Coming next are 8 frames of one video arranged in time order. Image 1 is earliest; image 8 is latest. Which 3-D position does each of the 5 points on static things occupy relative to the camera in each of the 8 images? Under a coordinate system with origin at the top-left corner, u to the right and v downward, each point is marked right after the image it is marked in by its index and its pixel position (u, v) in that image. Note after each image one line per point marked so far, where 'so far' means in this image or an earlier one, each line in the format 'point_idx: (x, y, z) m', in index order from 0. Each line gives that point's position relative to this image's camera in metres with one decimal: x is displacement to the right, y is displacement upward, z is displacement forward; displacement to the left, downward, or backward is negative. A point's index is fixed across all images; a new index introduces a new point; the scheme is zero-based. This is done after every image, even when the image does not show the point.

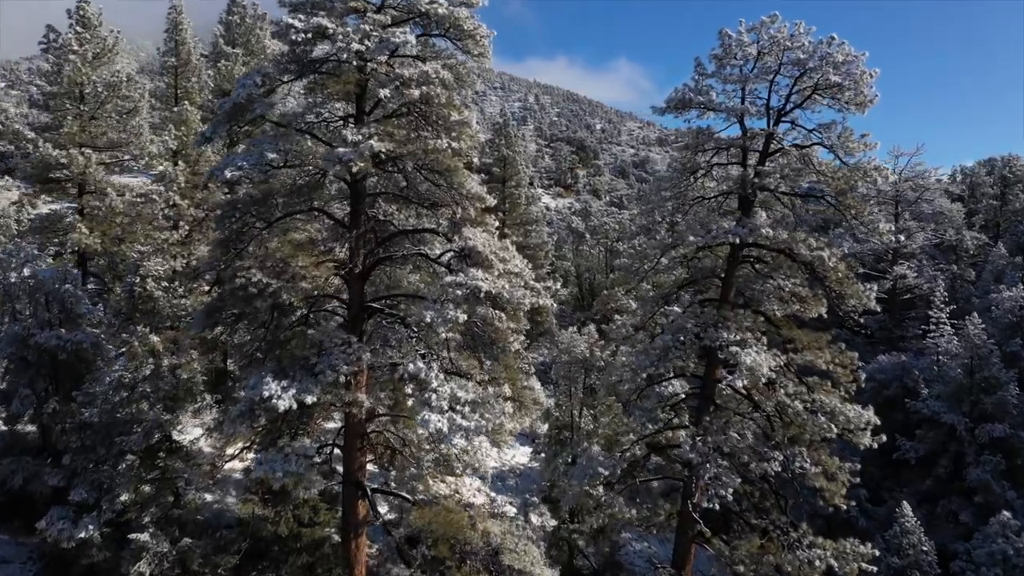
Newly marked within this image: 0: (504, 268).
0: (-0.1, +0.2, +8.1) m
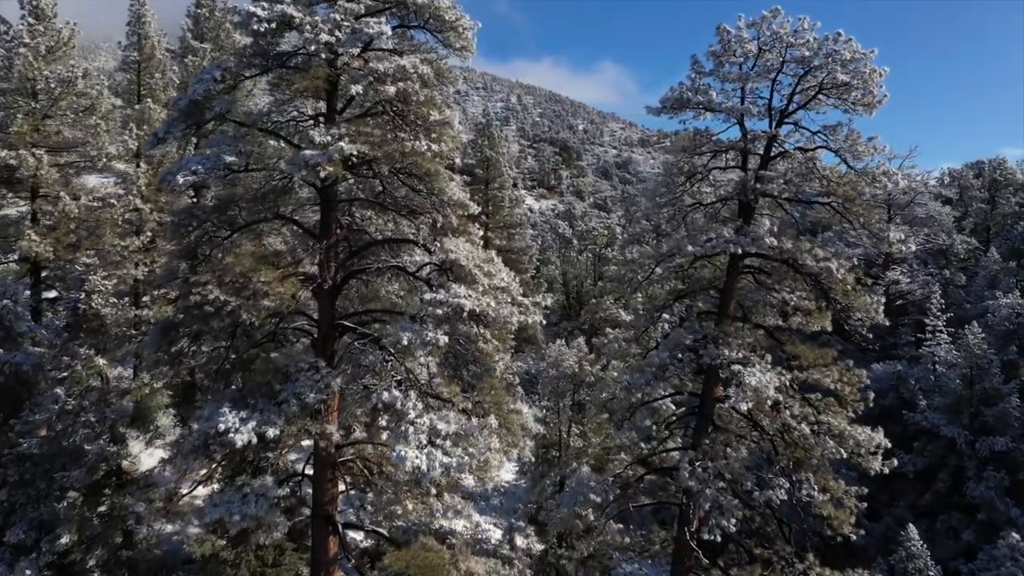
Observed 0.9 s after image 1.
0: (-0.2, 0.0, +7.4) m
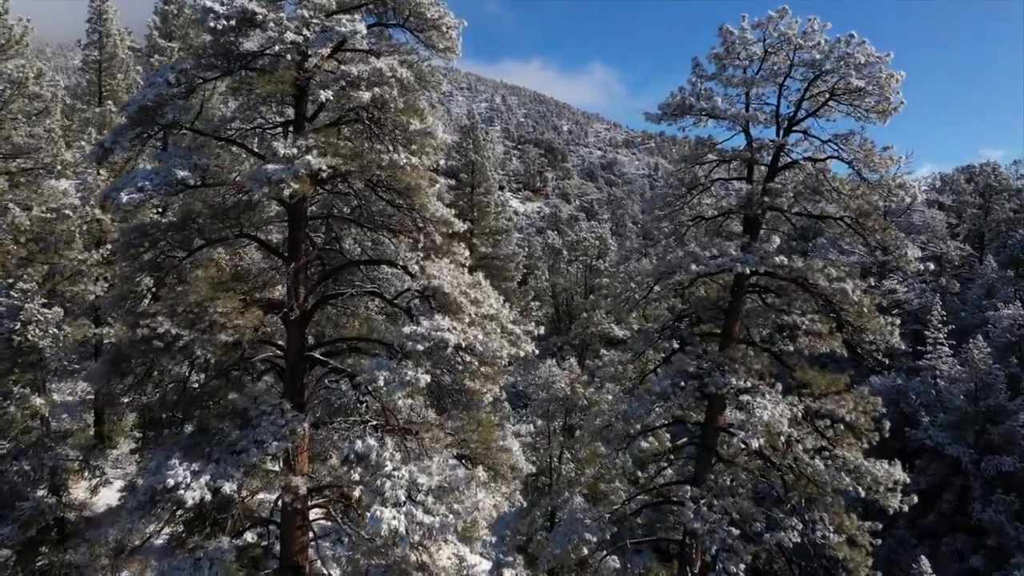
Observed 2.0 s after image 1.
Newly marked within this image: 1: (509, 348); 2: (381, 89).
0: (-0.3, -0.2, +6.6) m
1: (0.0, -0.5, +6.8) m
2: (-1.0, +1.6, +6.5) m
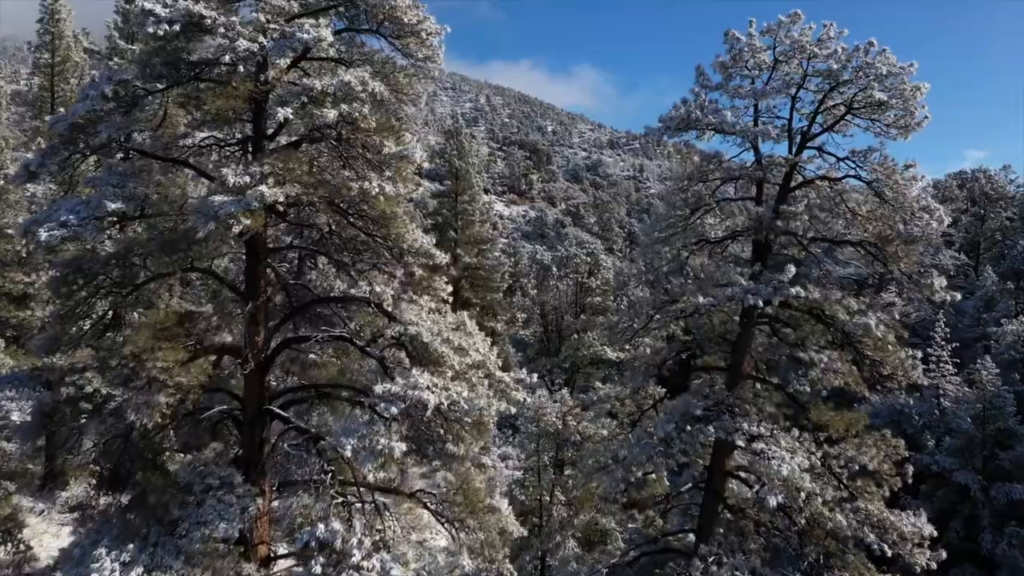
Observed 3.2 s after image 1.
0: (-0.4, -0.5, +5.8) m
1: (-0.1, -0.8, +5.9) m
2: (-1.1, +1.2, +5.6) m
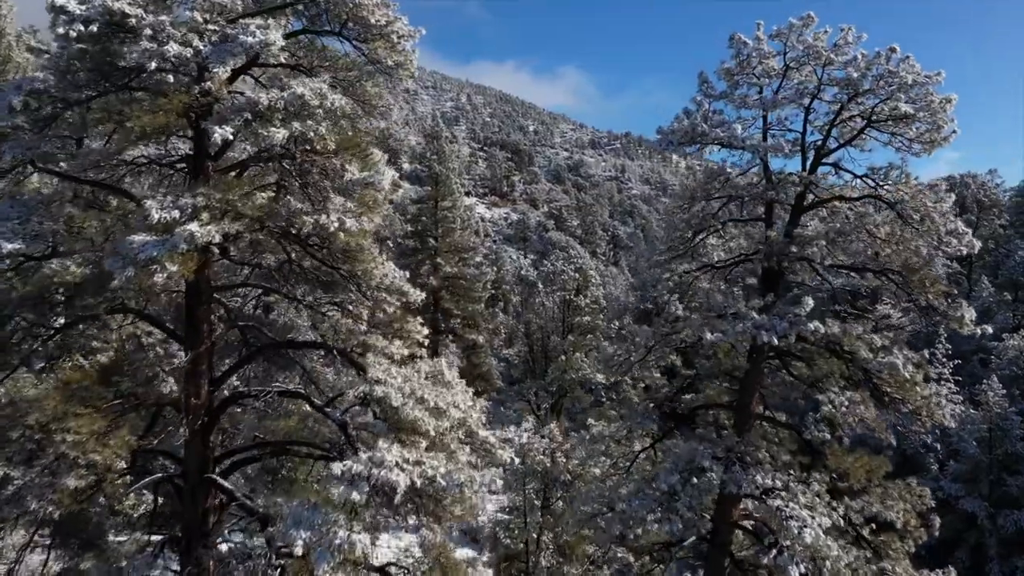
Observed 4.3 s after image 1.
0: (-0.4, -0.8, +4.9) m
1: (-0.2, -1.1, +5.0) m
2: (-1.2, +0.9, +4.7) m
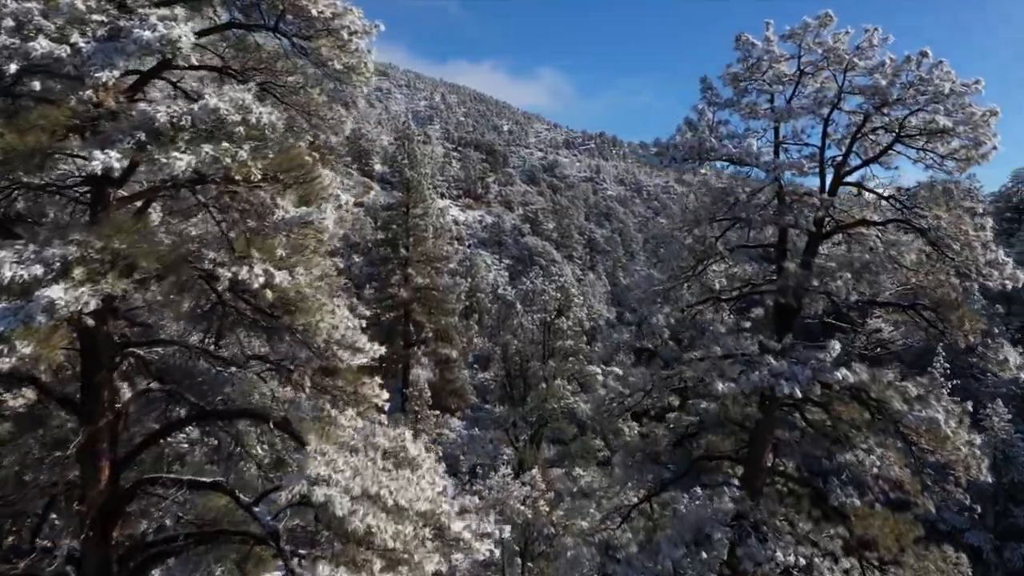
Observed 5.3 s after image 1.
0: (-0.5, -1.1, +3.8) m
1: (-0.3, -1.4, +4.0) m
2: (-1.3, +0.6, +3.6) m
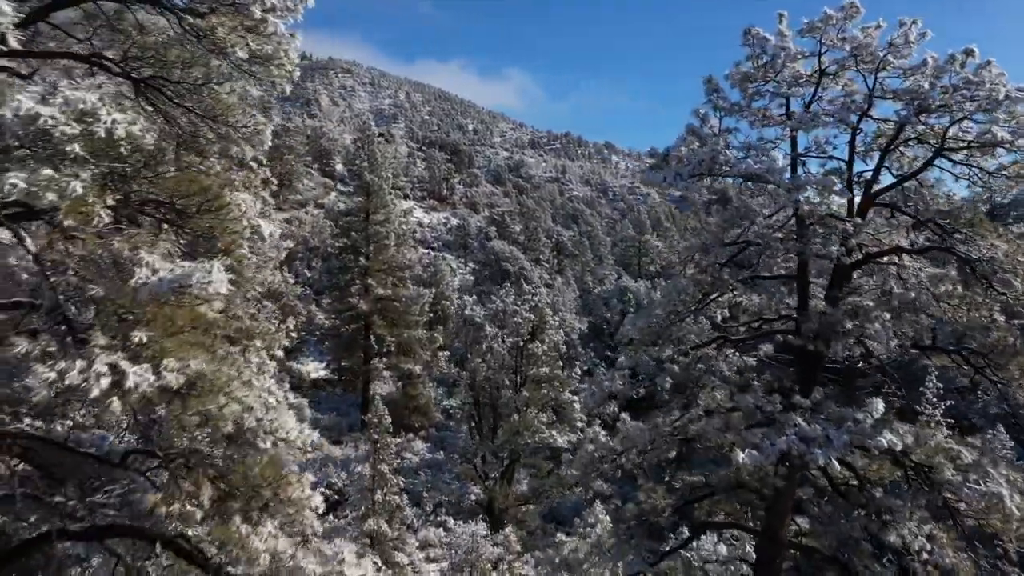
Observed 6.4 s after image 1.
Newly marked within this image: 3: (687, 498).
0: (-0.6, -1.4, +2.6) m
1: (-0.4, -1.7, +2.8) m
2: (-1.3, +0.4, +2.4) m
3: (+1.3, -1.5, +6.1) m
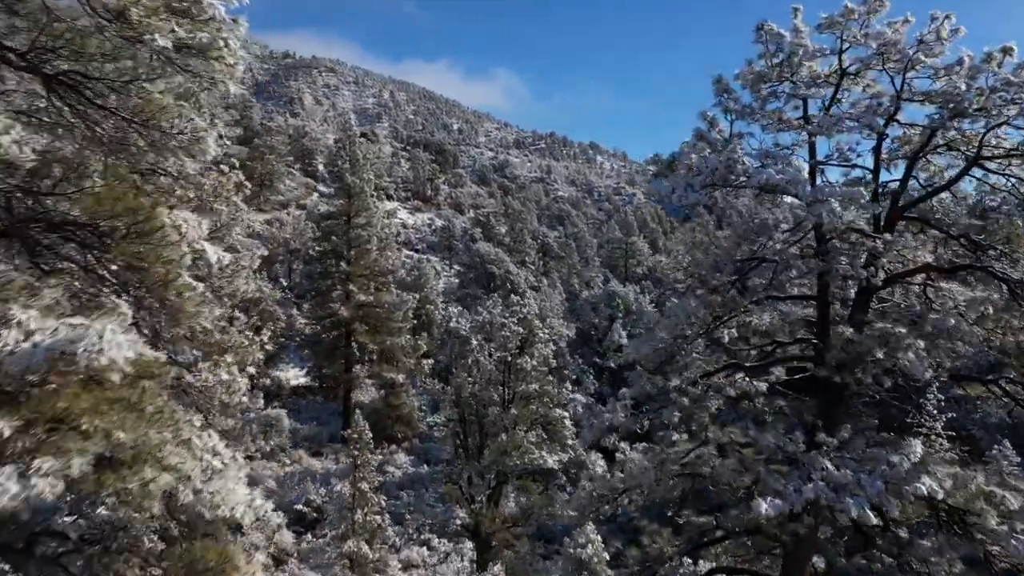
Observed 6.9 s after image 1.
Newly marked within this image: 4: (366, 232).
0: (-0.6, -1.5, +2.0) m
1: (-0.4, -1.8, +2.2) m
2: (-1.3, +0.2, +1.8) m
3: (+1.2, -1.7, +5.5) m
4: (-3.5, +1.4, +19.9) m
